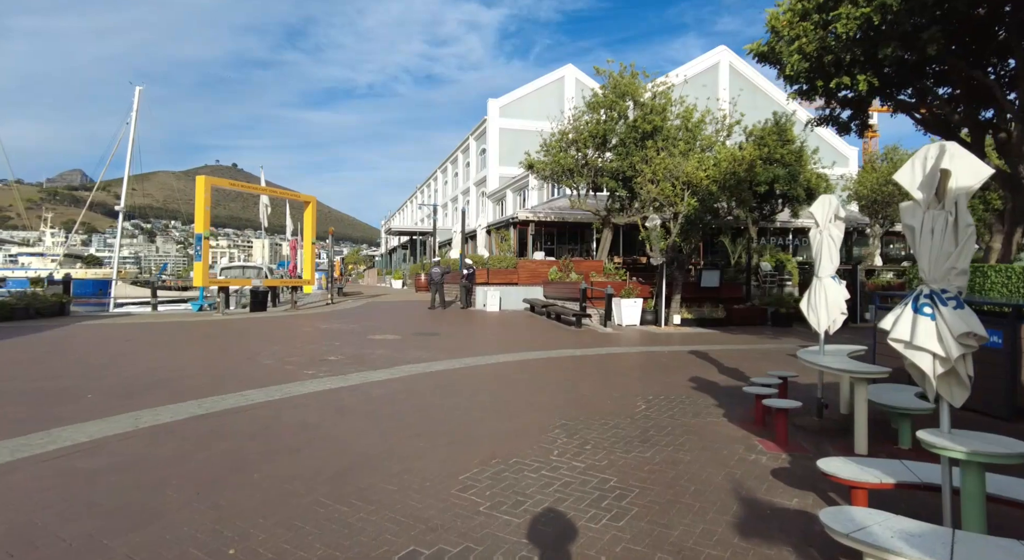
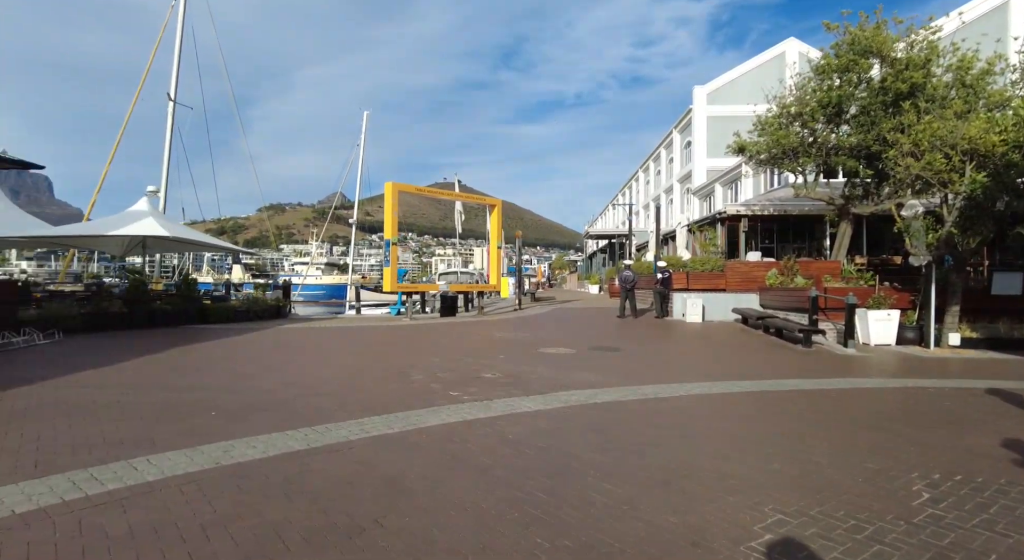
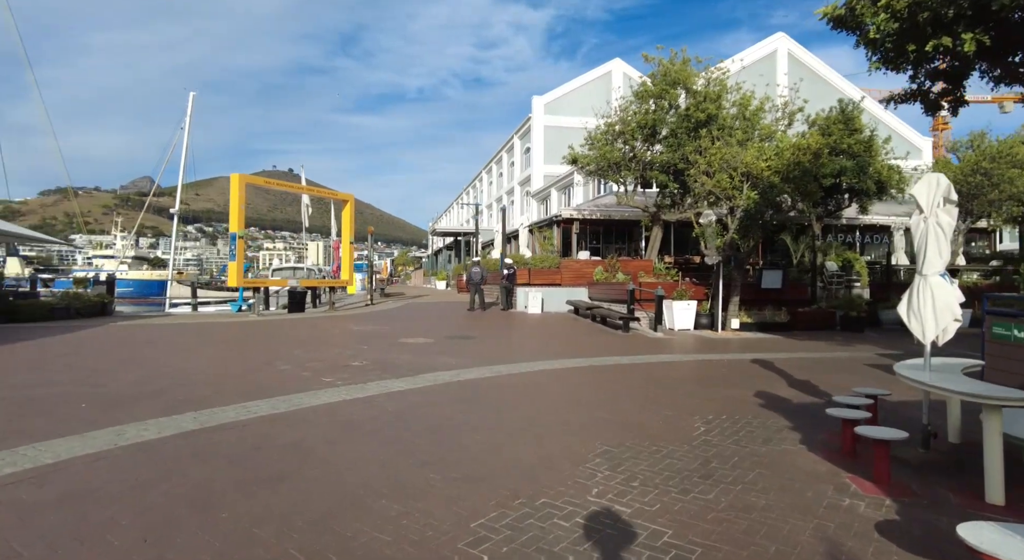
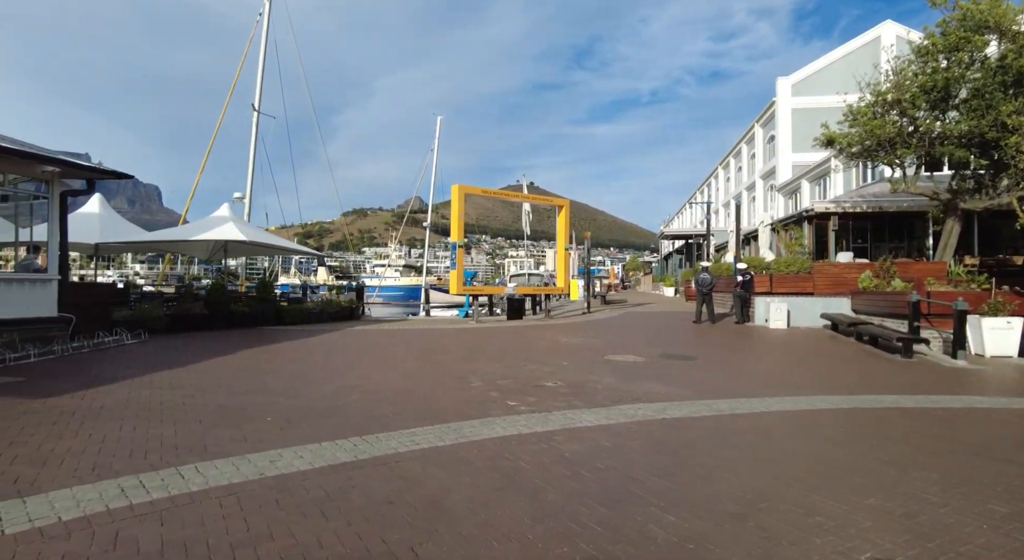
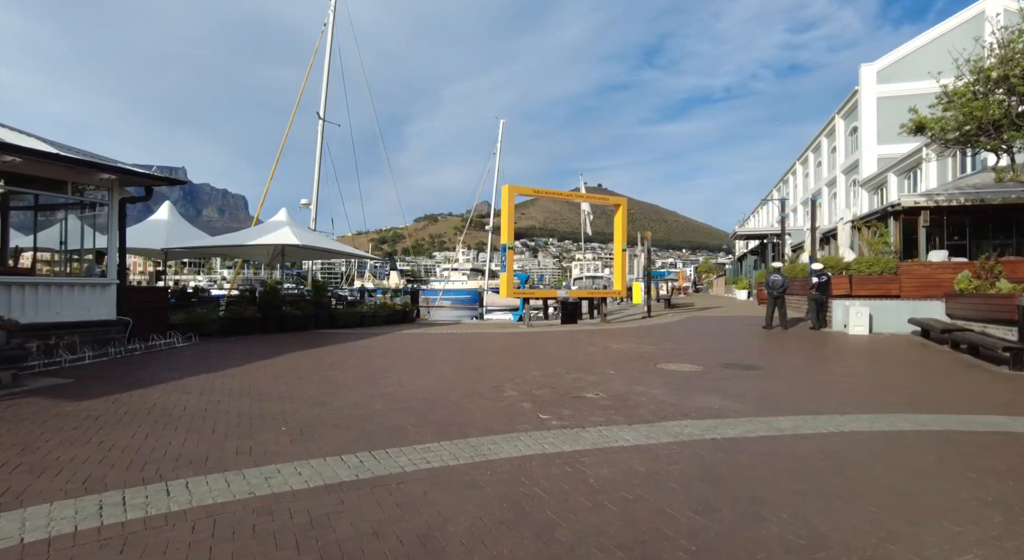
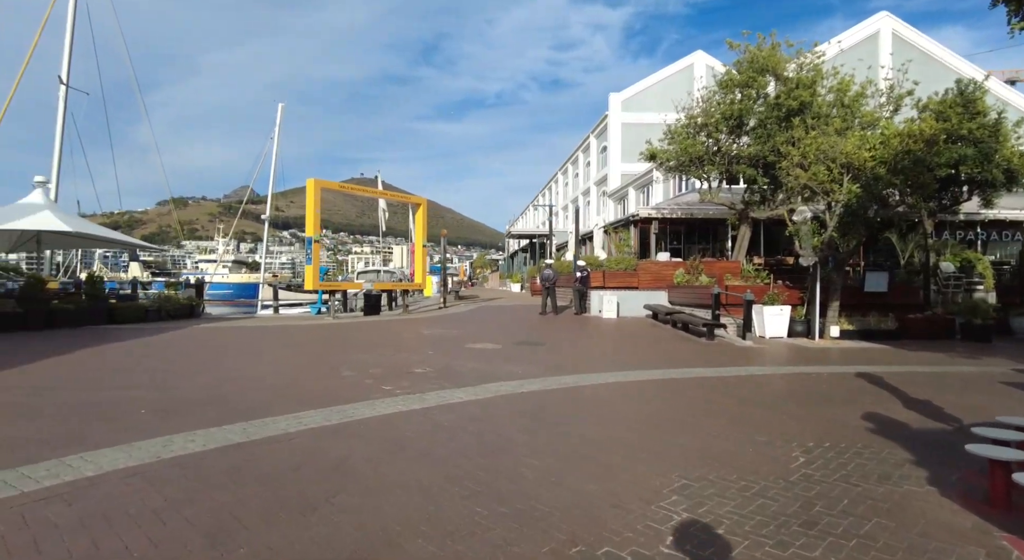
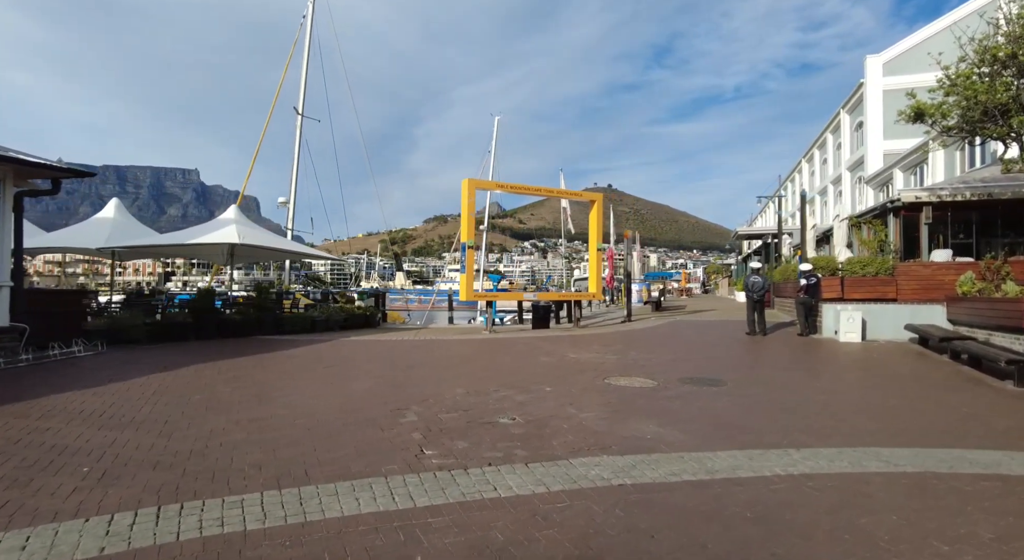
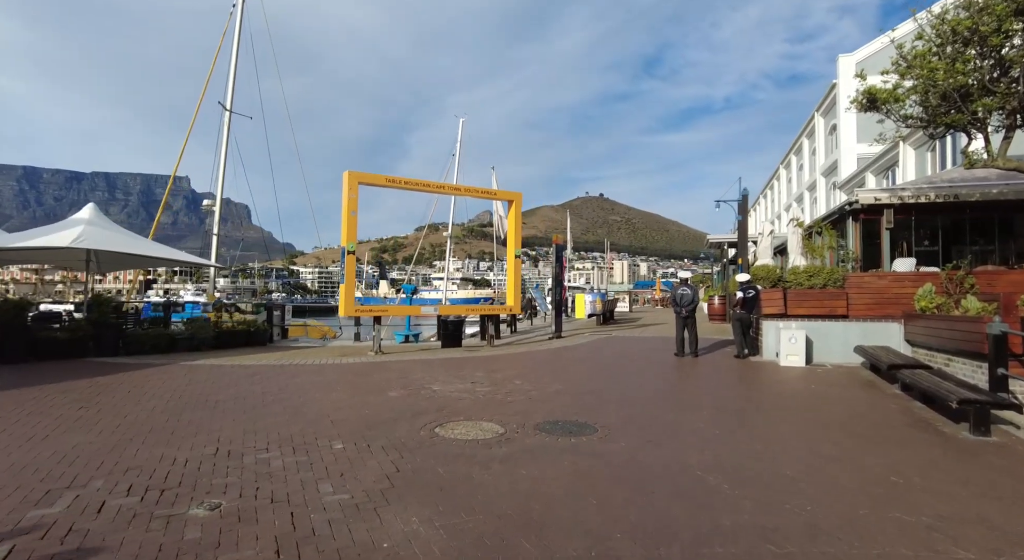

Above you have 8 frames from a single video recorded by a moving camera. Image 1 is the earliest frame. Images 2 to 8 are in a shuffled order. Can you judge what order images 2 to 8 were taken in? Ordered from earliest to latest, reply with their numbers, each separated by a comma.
3, 6, 2, 4, 5, 7, 8
